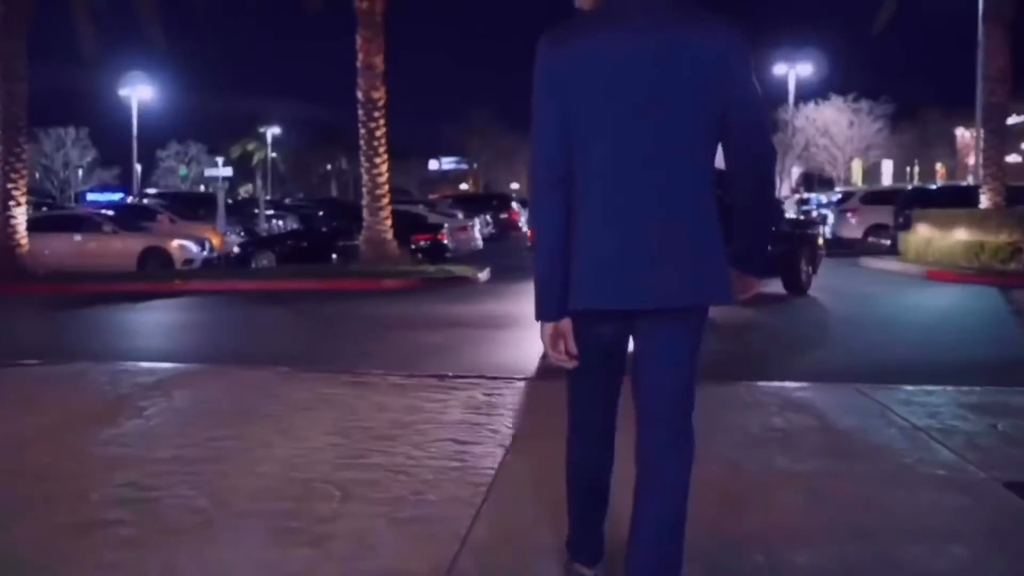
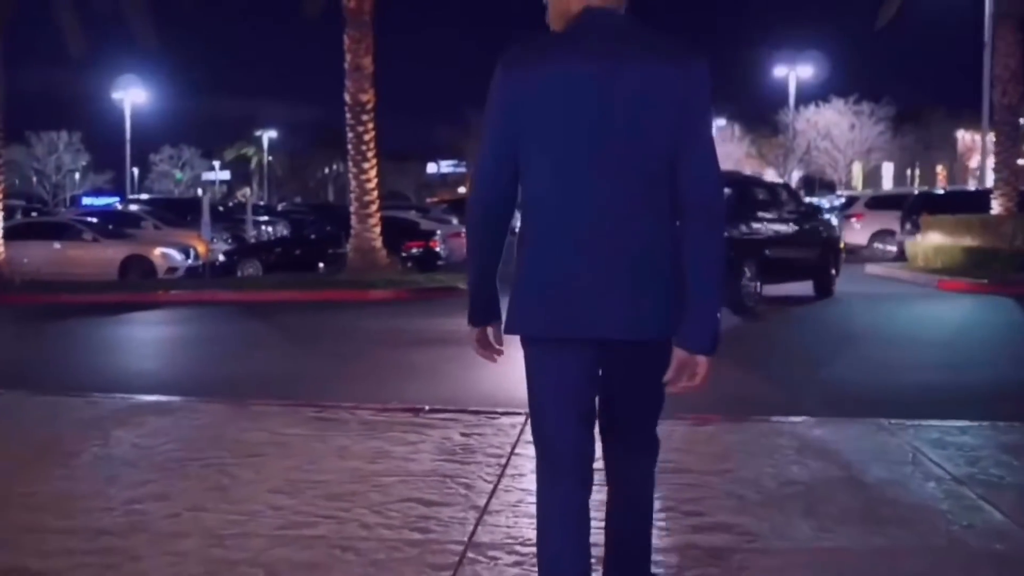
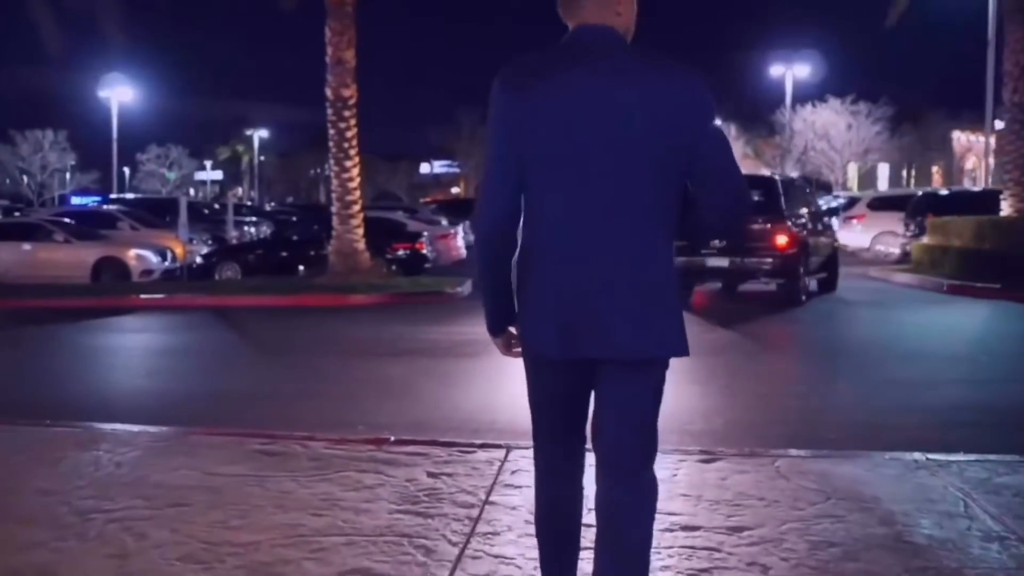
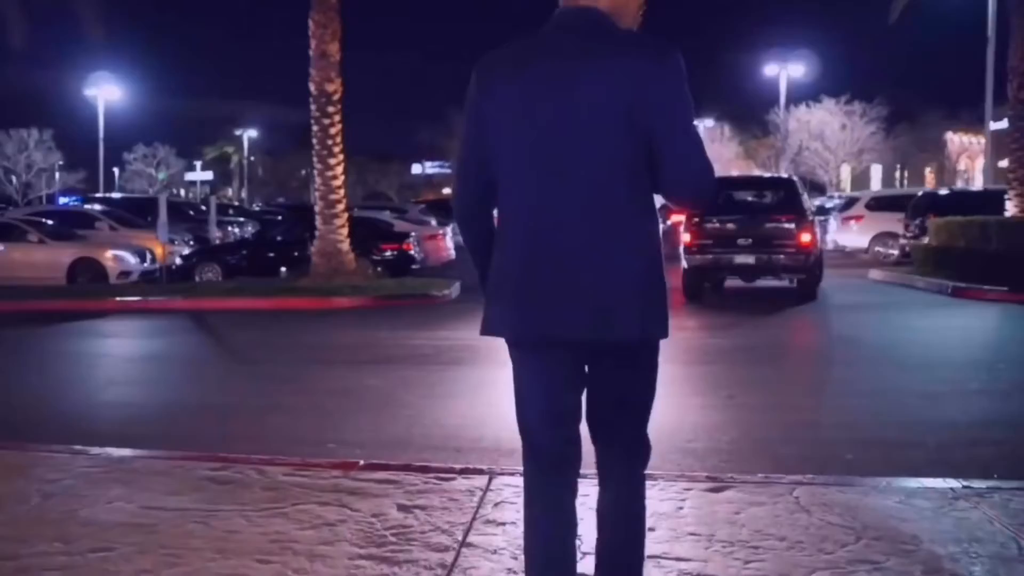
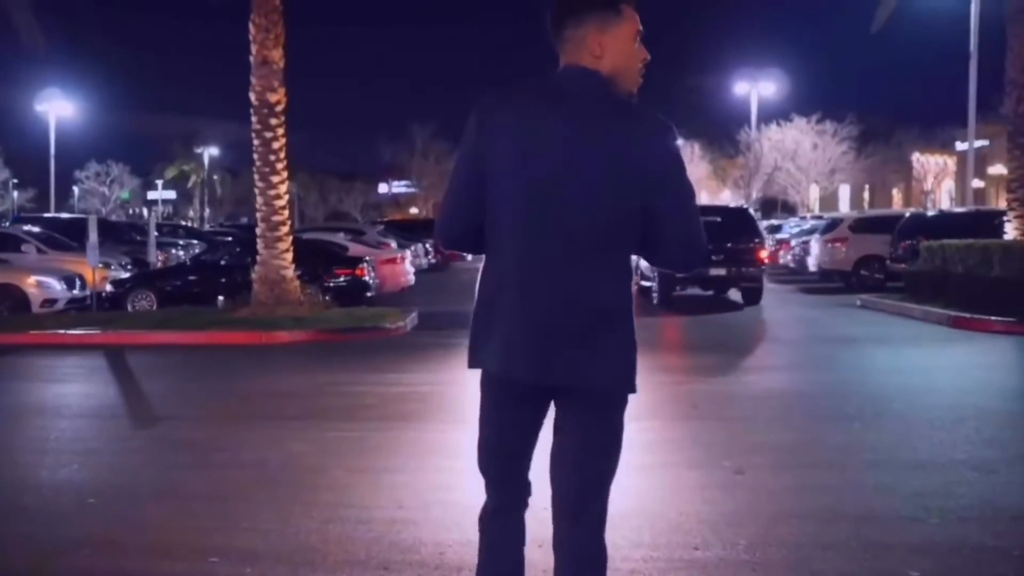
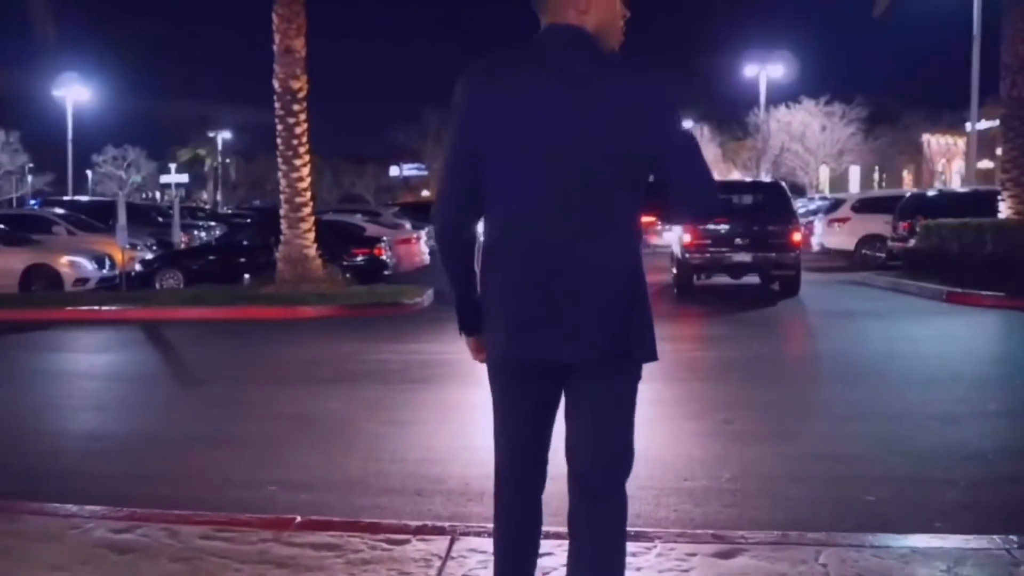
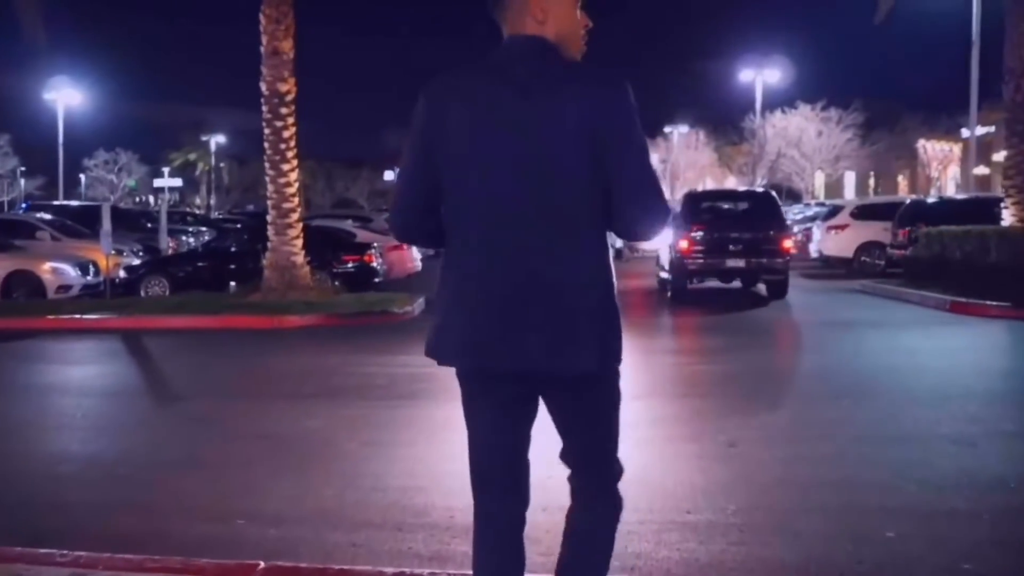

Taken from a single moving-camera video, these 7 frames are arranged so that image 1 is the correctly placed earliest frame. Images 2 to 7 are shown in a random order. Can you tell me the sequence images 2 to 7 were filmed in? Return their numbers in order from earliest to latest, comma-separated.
2, 3, 4, 6, 7, 5
